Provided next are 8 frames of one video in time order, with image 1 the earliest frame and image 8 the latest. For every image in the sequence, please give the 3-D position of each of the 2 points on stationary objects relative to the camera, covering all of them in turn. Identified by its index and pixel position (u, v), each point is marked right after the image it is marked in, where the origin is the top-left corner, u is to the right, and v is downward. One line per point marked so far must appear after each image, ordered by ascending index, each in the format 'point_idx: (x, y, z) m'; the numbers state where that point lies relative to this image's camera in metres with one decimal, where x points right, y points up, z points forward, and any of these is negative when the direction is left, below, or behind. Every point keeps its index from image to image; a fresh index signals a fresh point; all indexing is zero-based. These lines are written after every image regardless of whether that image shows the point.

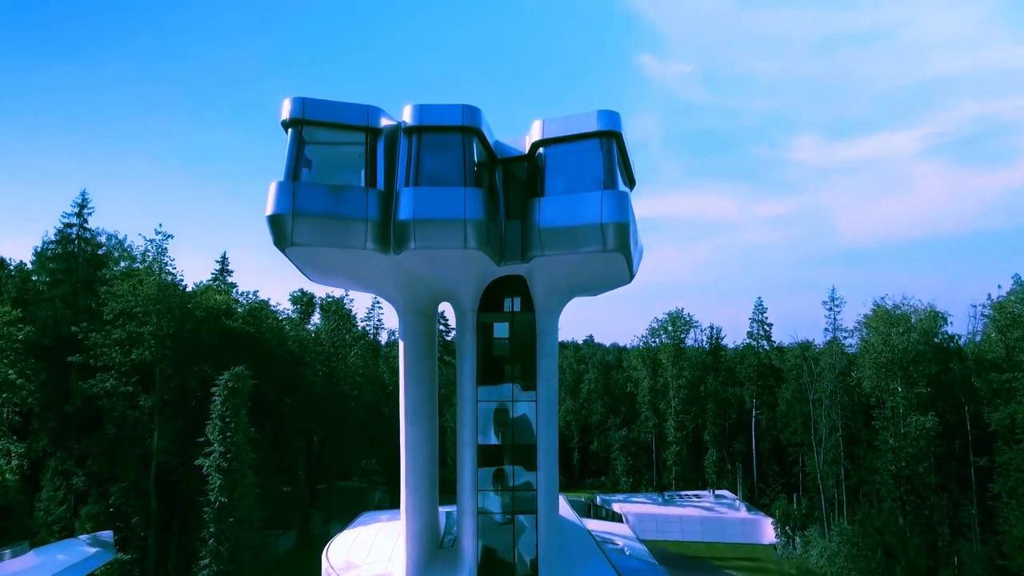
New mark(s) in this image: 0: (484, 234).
0: (-0.5, +1.1, +12.2) m
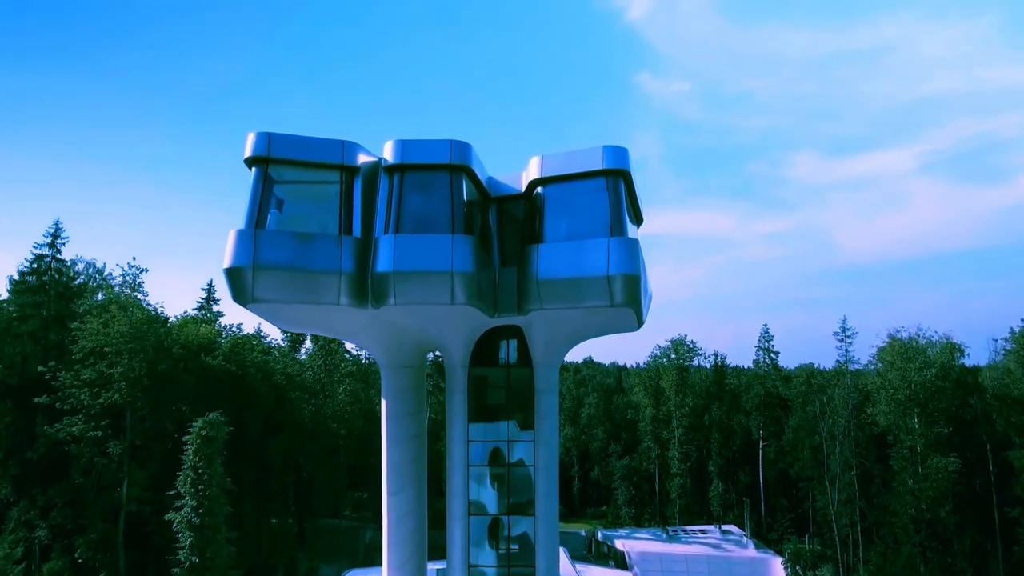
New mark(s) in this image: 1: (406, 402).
0: (-0.6, 0.0, +10.7) m
1: (-2.3, -2.5, +13.8) m
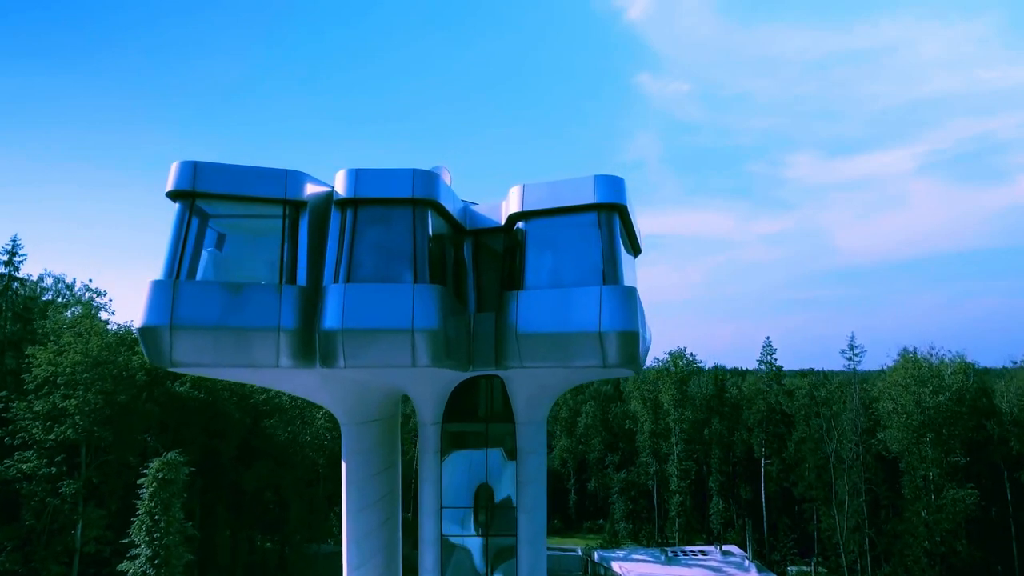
0: (-1.0, -0.8, +9.0) m
1: (-2.7, -3.3, +12.1) m
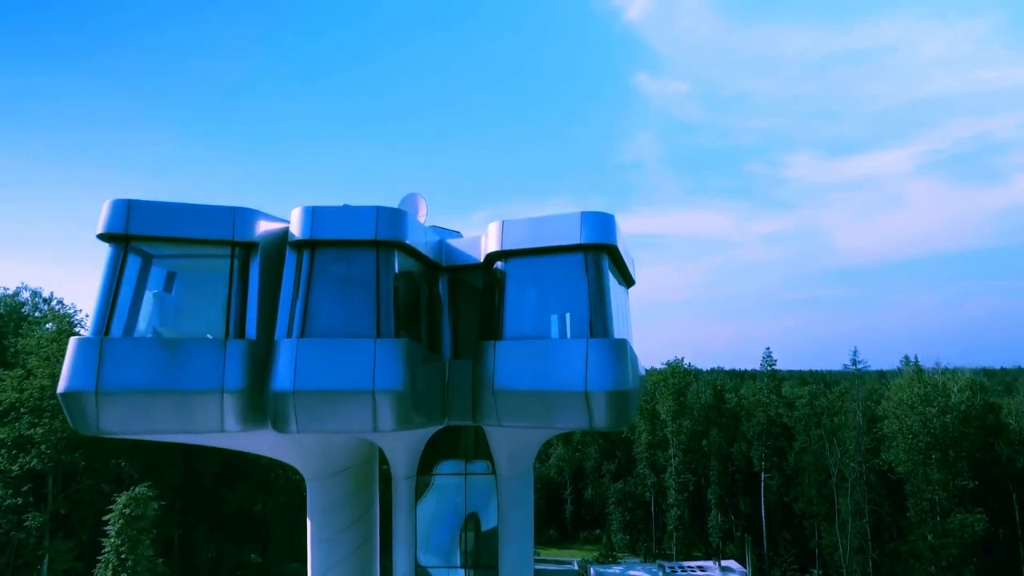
0: (-1.3, -1.5, +8.0) m
1: (-3.1, -4.0, +11.1) m
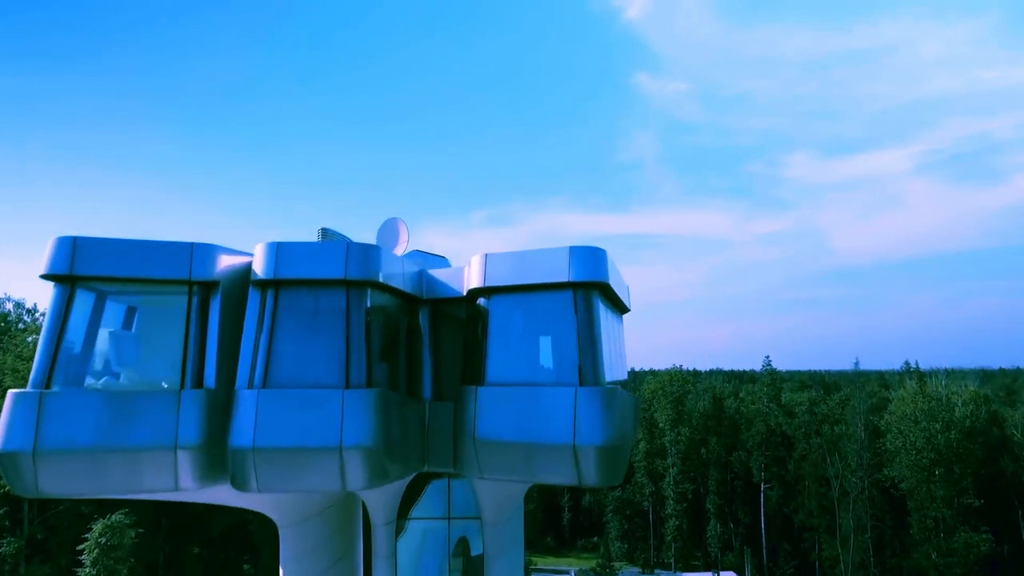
0: (-1.6, -2.0, +7.4) m
1: (-3.3, -4.6, +10.5) m
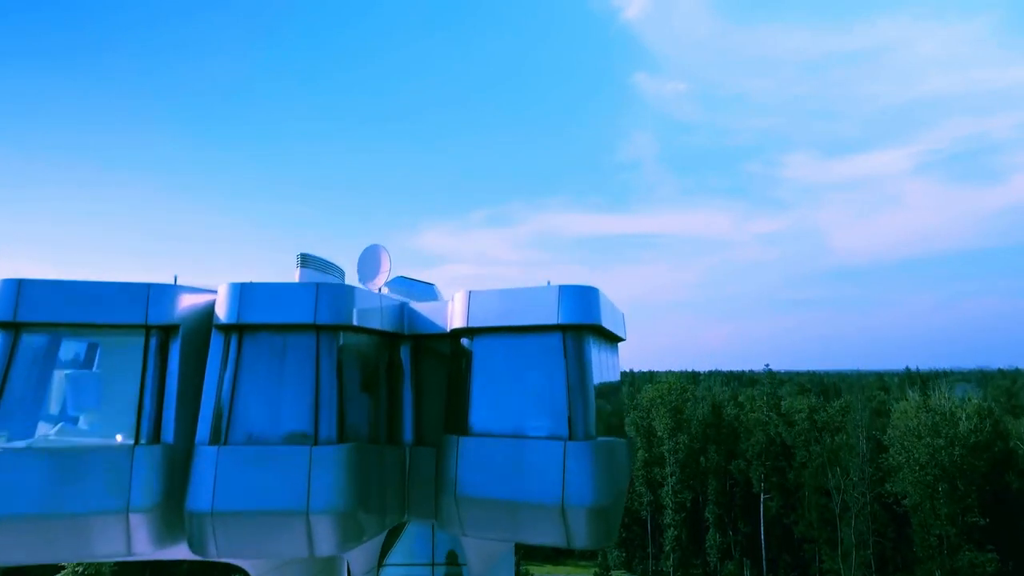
0: (-1.8, -2.5, +6.8) m
1: (-3.5, -5.1, +9.9) m
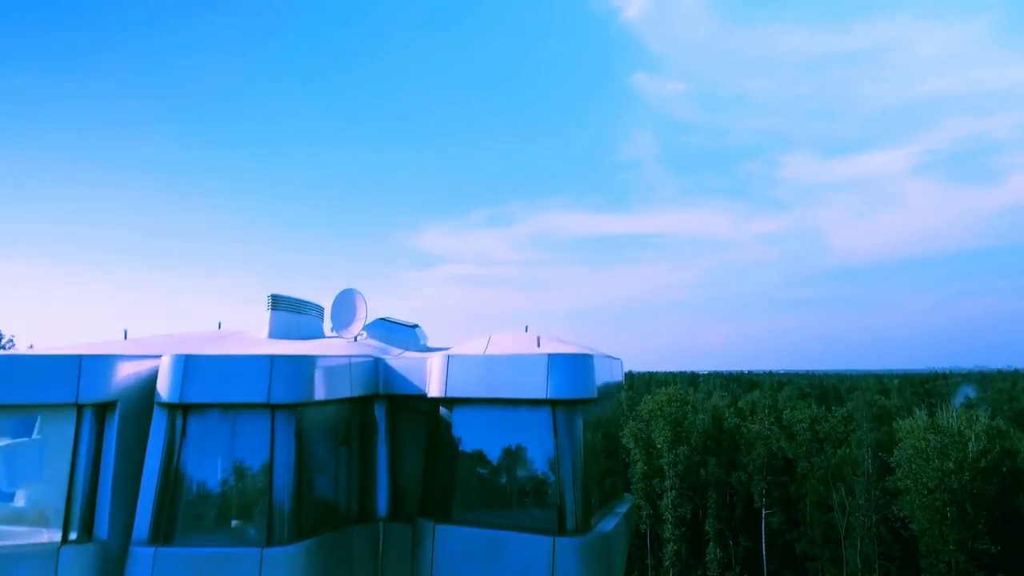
0: (-2.0, -3.3, +6.0) m
1: (-3.7, -5.8, +9.1) m
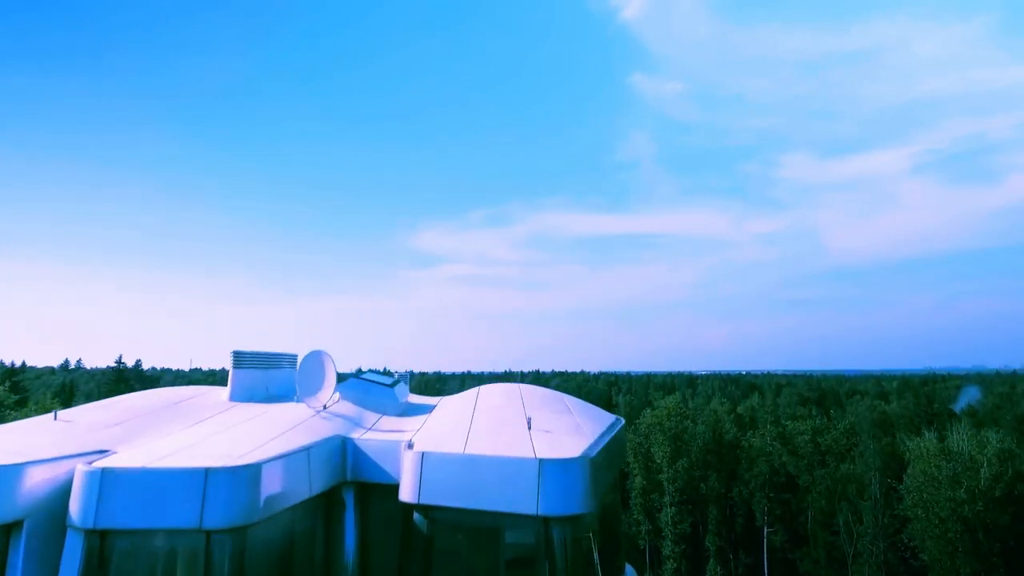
0: (-2.1, -4.1, +5.0) m
1: (-3.9, -6.6, +8.1) m
